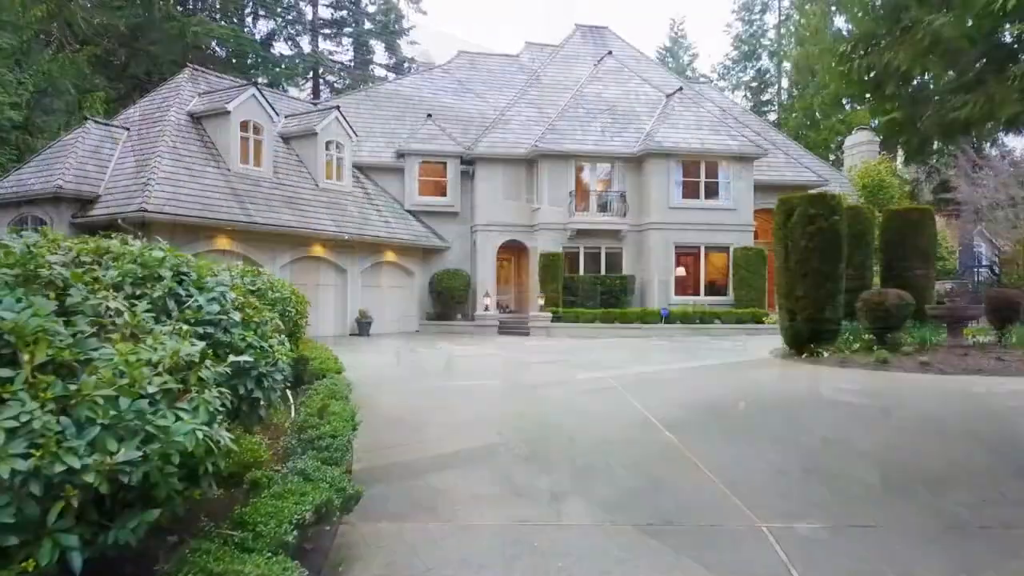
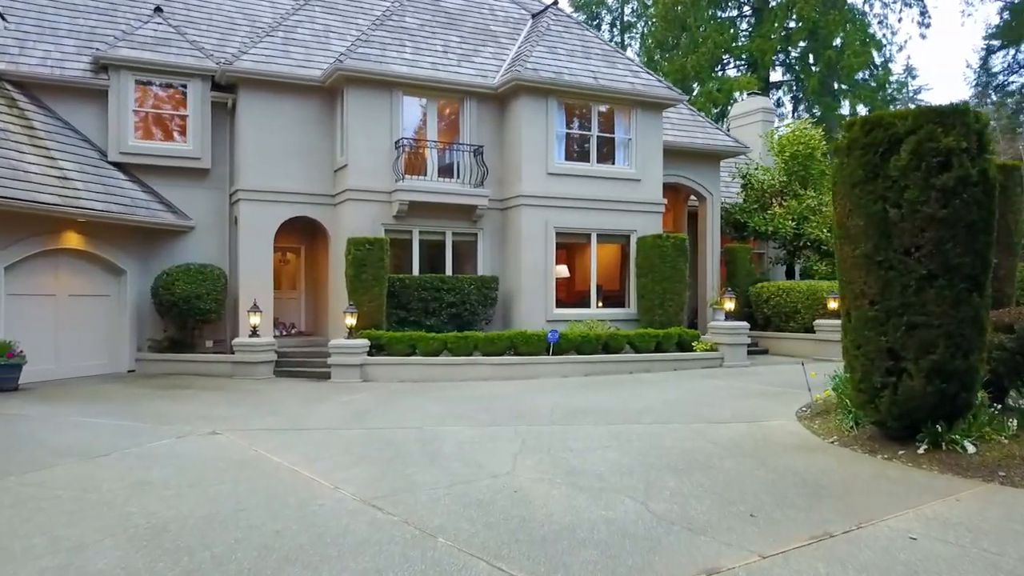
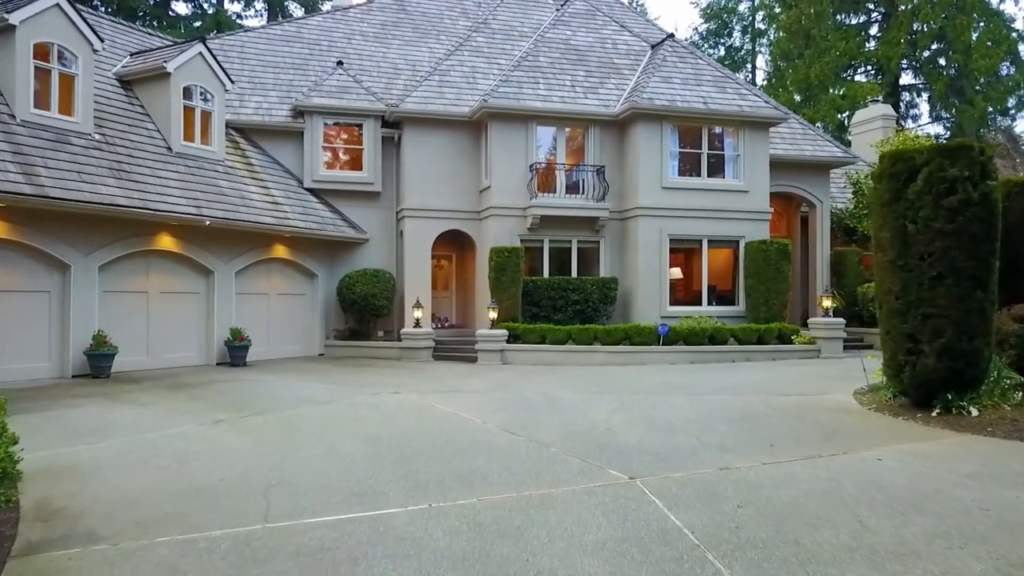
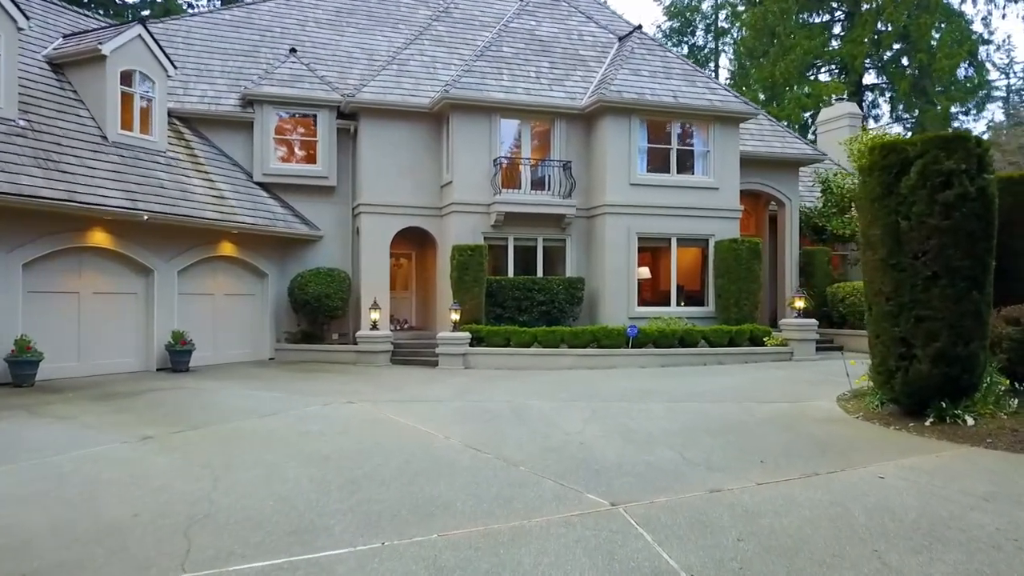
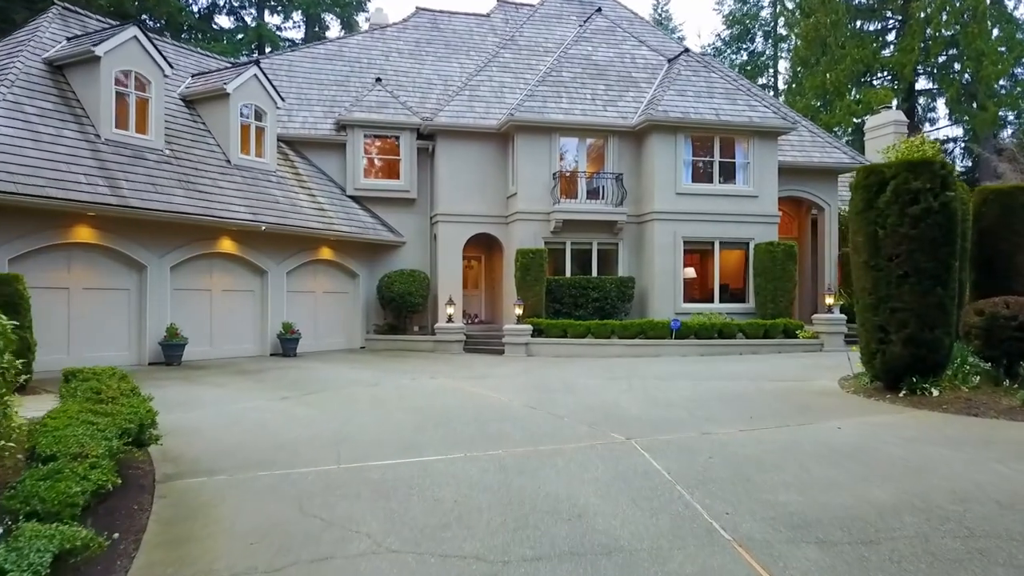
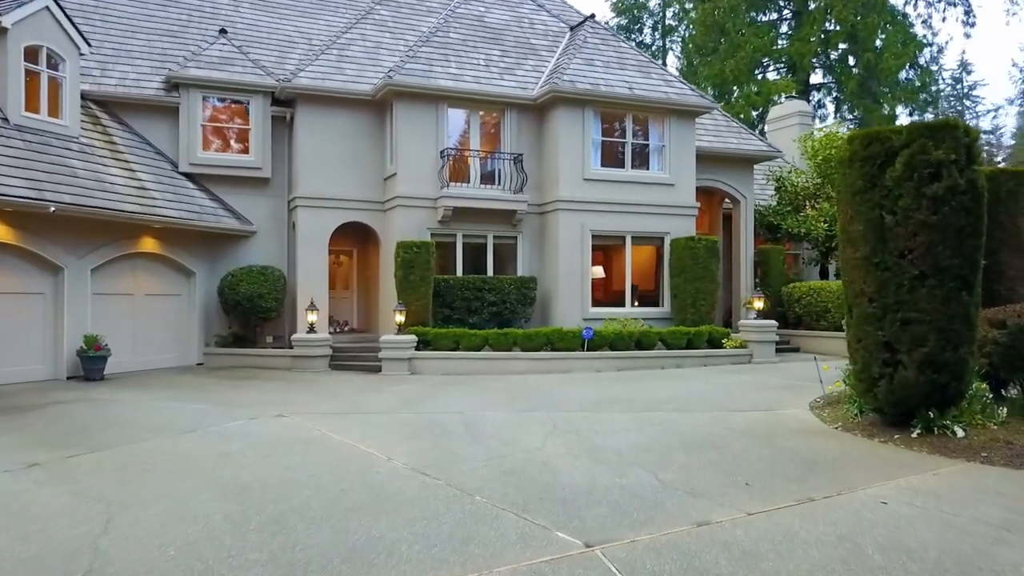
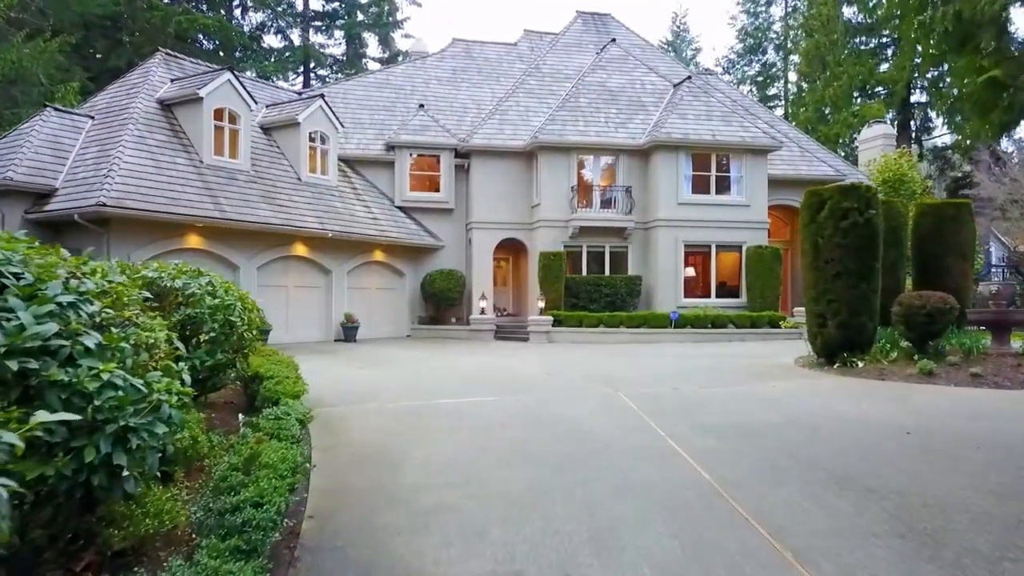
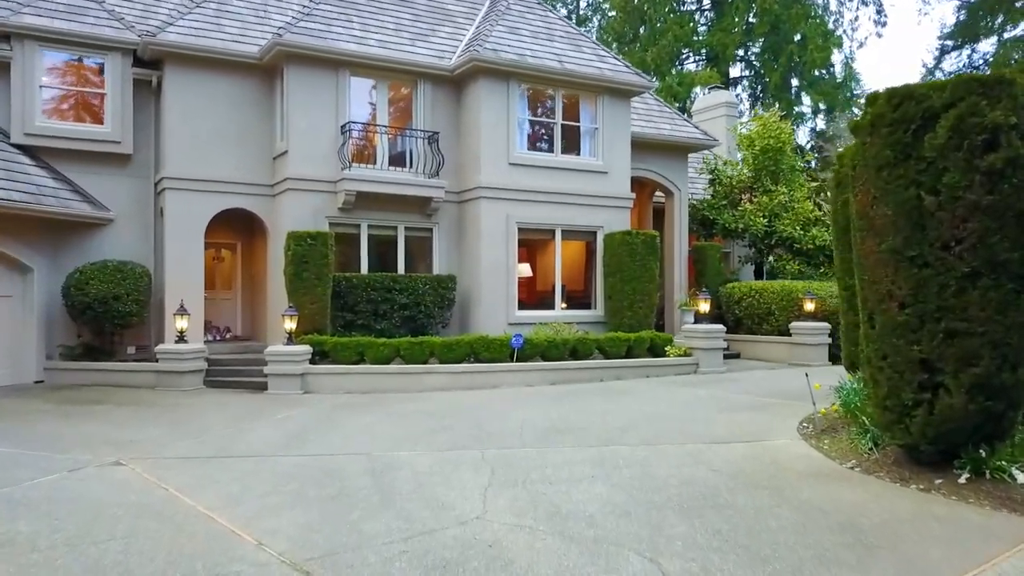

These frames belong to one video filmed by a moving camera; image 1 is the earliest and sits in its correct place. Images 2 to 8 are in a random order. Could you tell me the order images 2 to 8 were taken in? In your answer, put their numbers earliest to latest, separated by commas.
7, 5, 3, 4, 6, 2, 8
